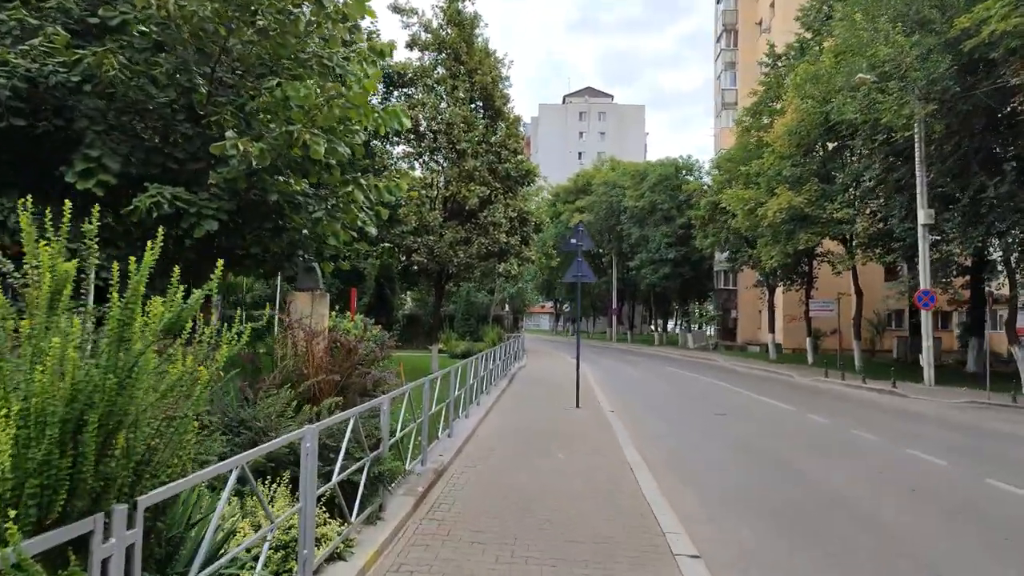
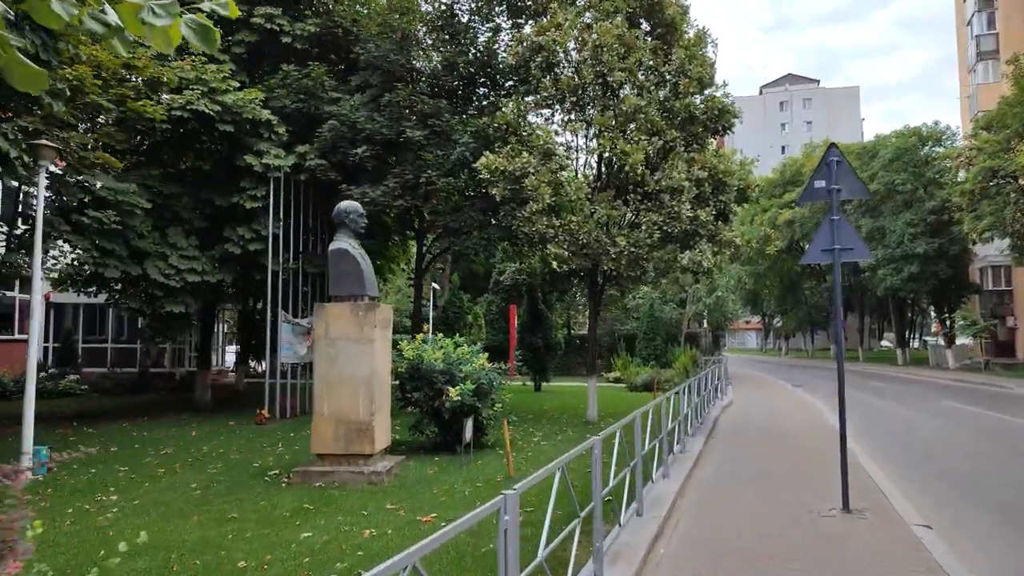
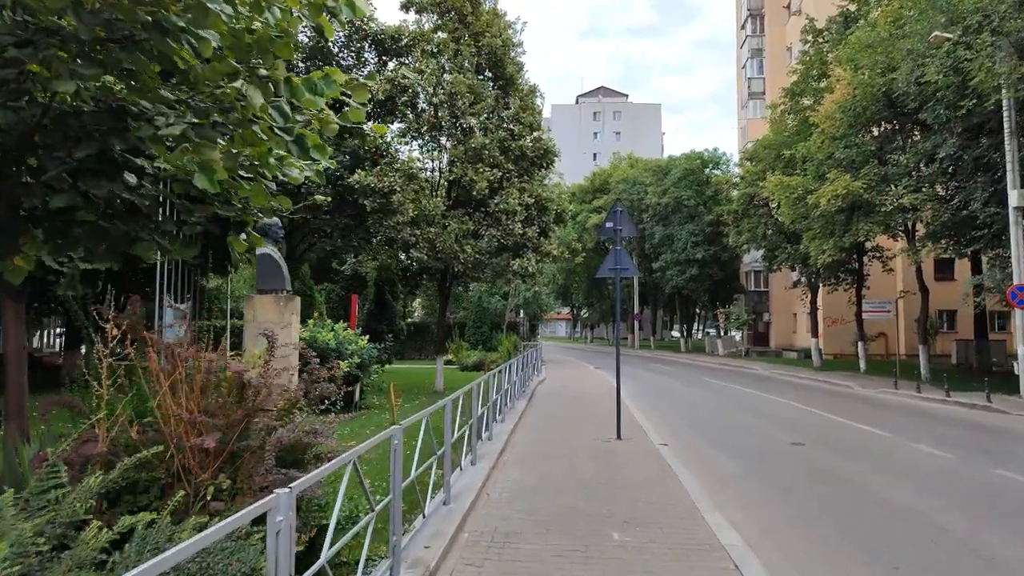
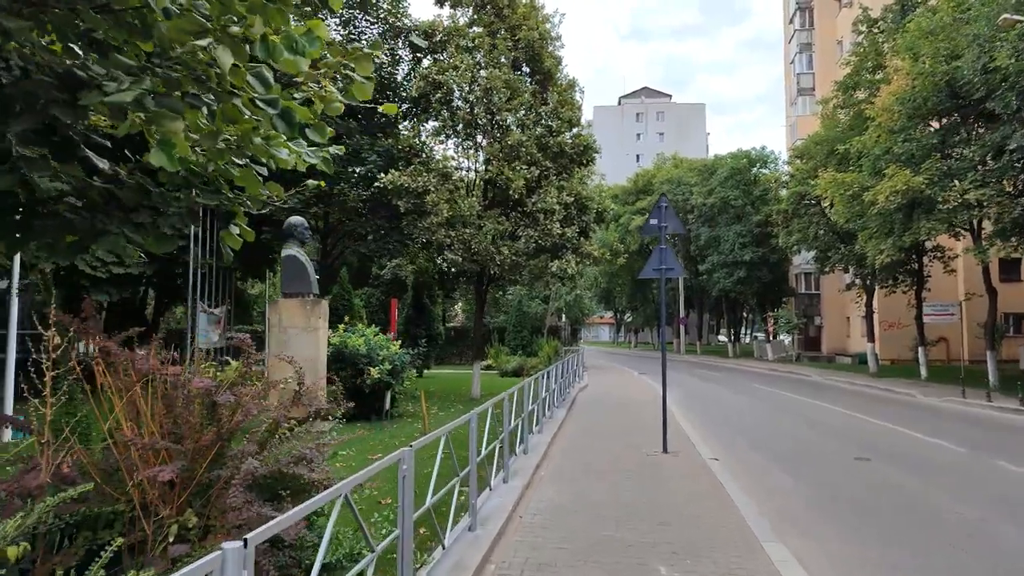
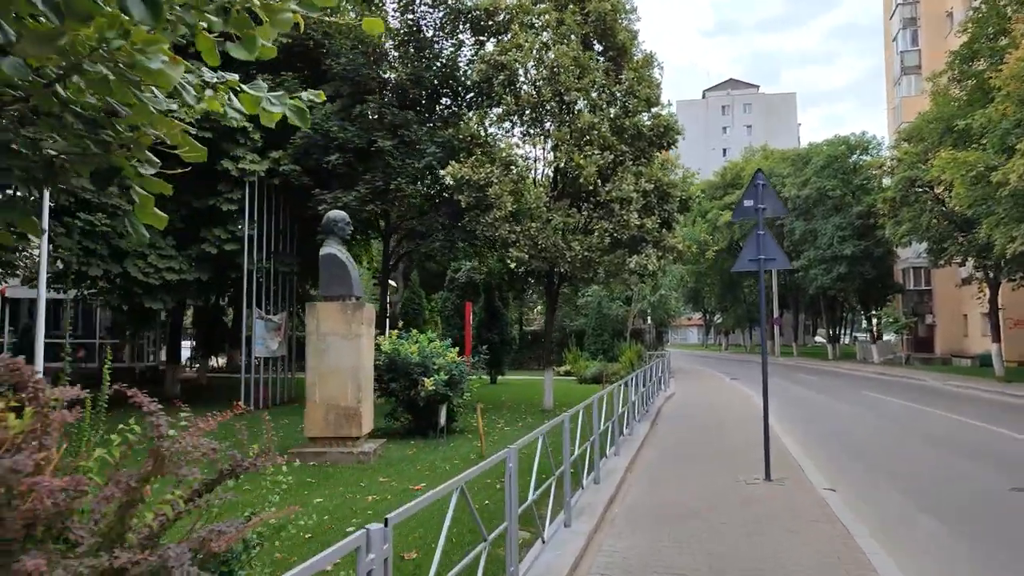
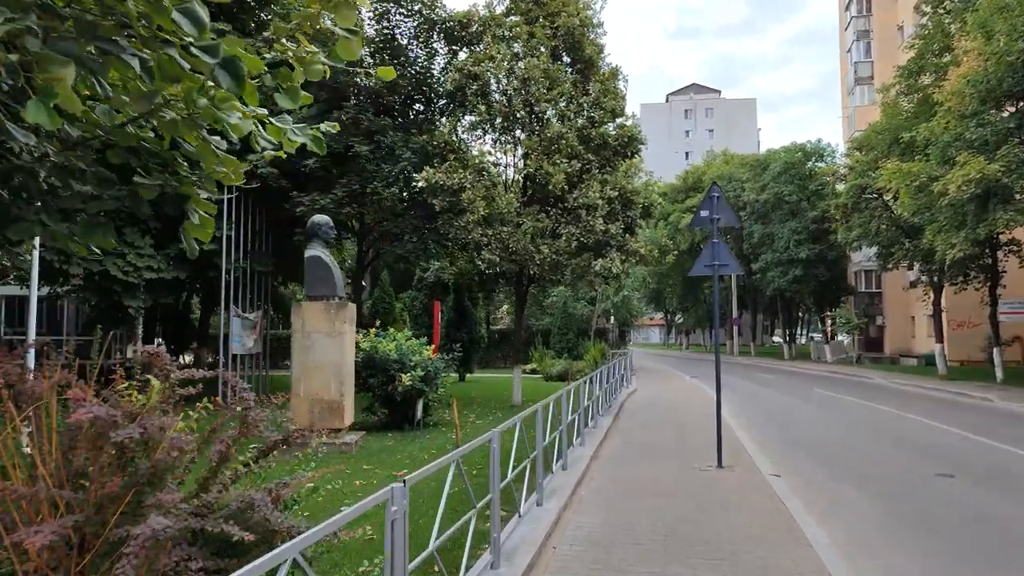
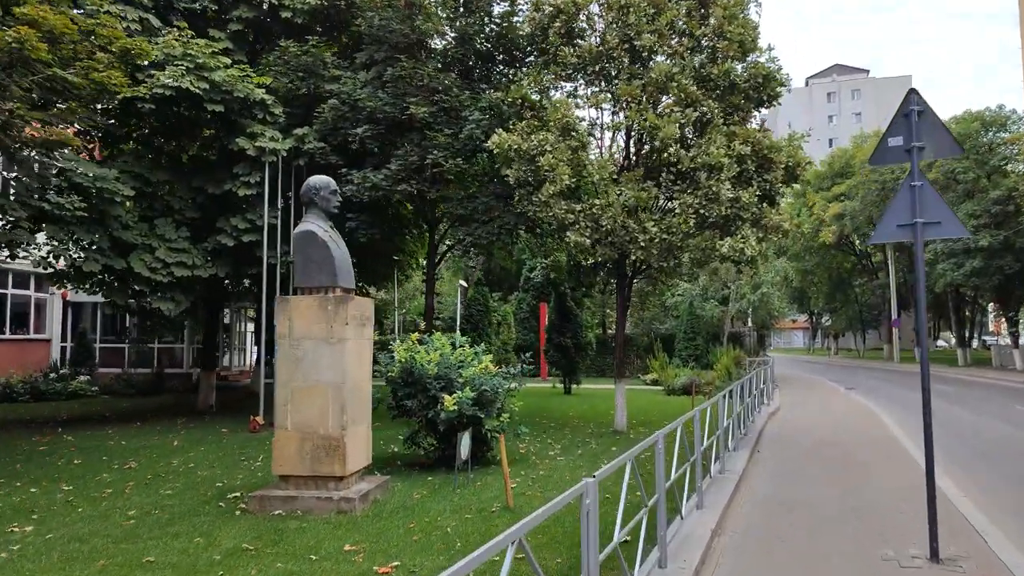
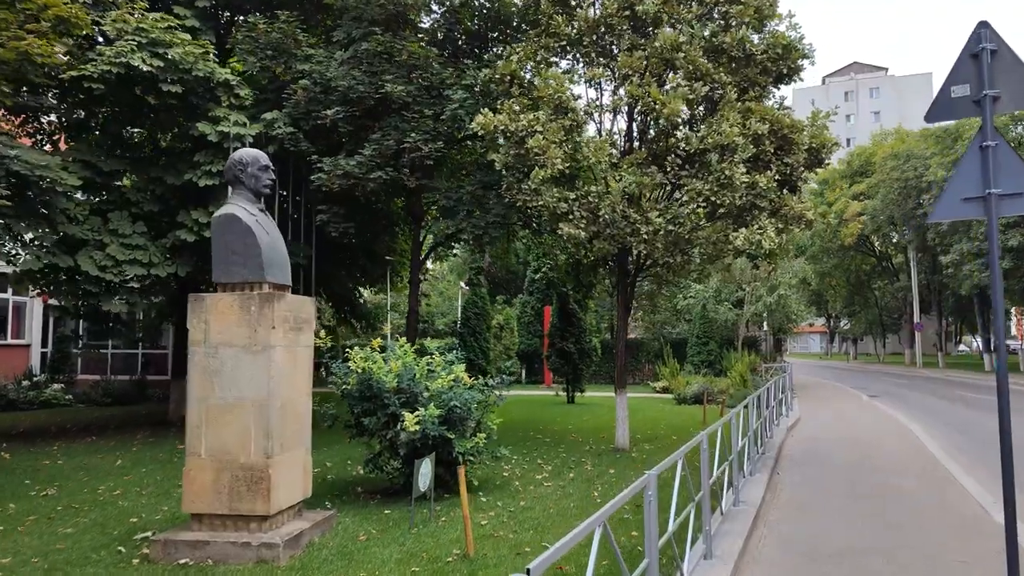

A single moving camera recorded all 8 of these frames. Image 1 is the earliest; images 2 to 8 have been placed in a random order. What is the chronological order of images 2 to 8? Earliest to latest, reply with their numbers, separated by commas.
3, 4, 6, 5, 2, 7, 8
